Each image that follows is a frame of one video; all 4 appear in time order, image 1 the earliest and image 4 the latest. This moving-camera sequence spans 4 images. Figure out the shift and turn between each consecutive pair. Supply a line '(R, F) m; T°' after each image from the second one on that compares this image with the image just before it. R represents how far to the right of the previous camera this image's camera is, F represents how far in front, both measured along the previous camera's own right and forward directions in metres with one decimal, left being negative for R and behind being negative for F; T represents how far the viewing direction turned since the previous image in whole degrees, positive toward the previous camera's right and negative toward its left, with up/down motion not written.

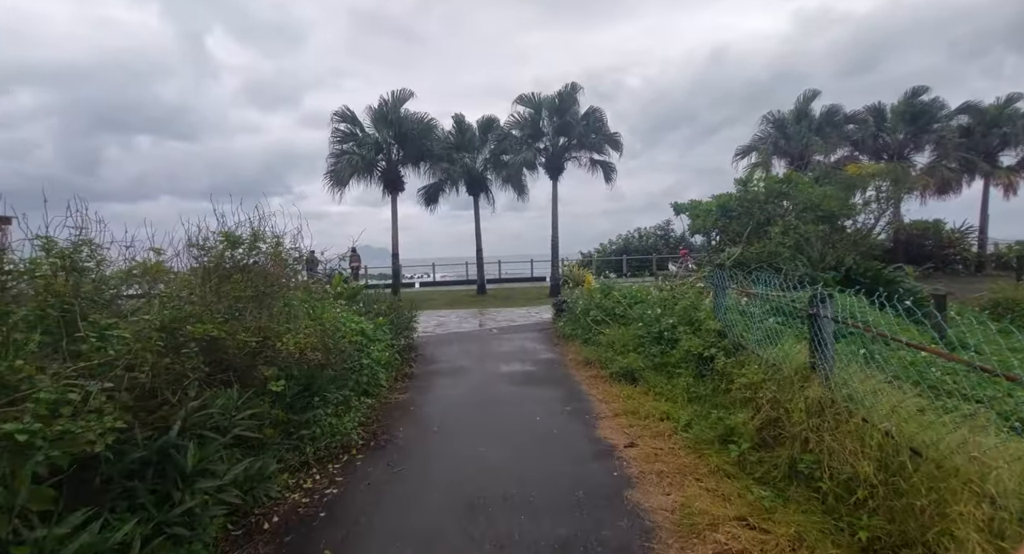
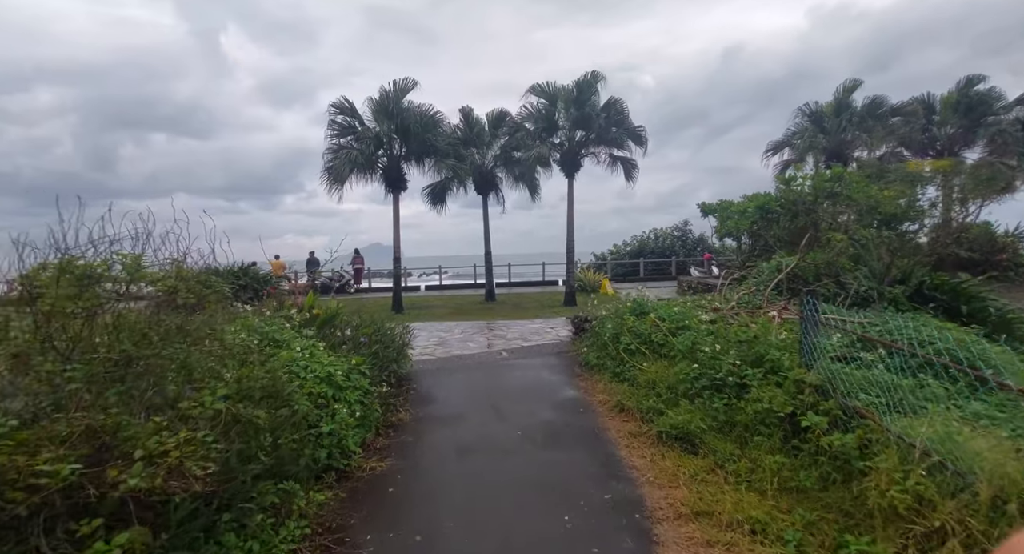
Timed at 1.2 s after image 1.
(-0.1, +1.4) m; -1°
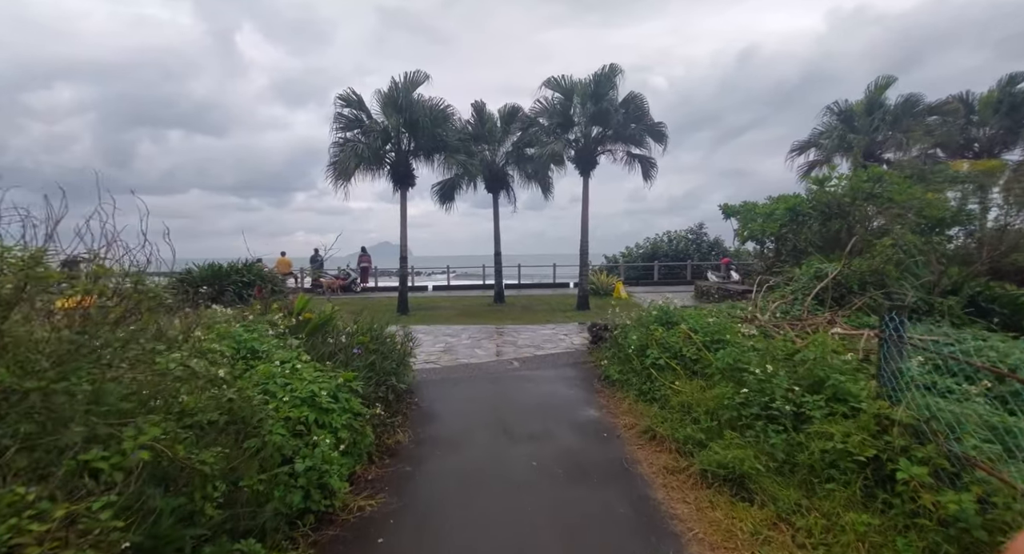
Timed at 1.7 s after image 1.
(-0.1, +0.7) m; -1°
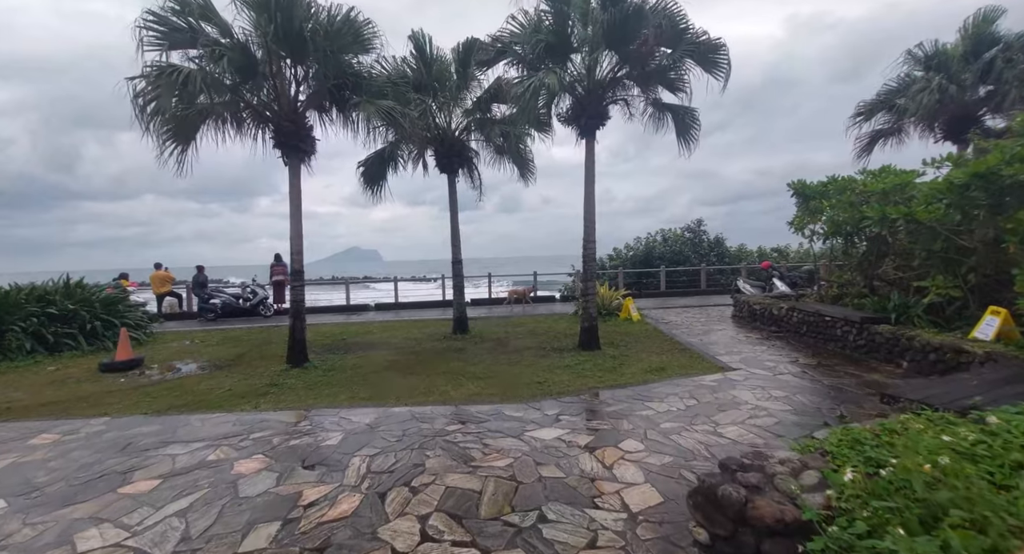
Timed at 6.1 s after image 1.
(+0.2, +5.7) m; +3°
